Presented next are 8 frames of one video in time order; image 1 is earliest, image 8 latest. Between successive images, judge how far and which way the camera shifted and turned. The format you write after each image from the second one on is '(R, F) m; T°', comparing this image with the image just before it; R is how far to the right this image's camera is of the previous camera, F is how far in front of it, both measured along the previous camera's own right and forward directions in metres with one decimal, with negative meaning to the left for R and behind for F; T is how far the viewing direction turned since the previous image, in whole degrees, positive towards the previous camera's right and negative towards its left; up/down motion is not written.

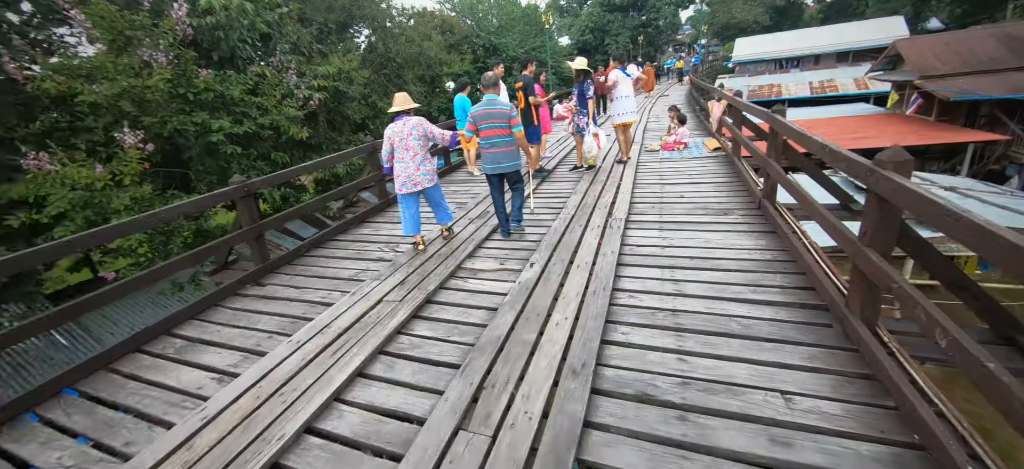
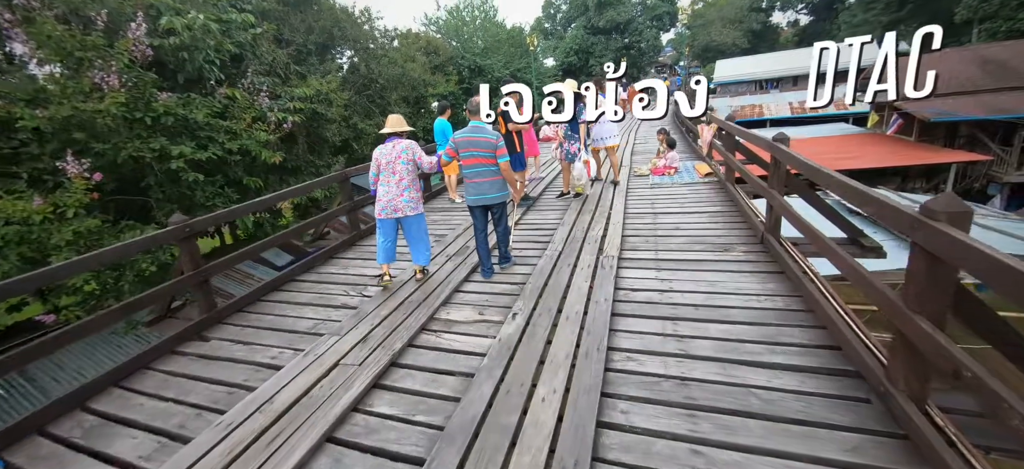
(+0.1, +0.3) m; +2°
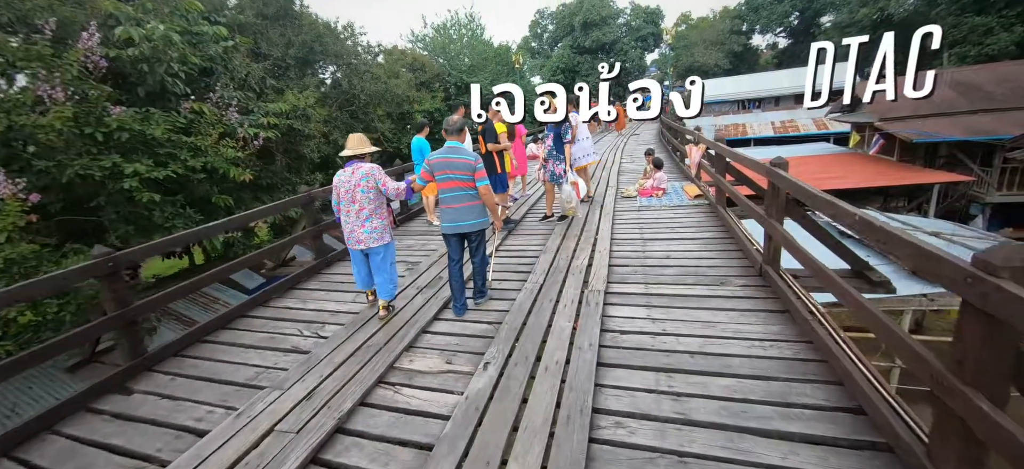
(+0.1, +0.3) m; +2°
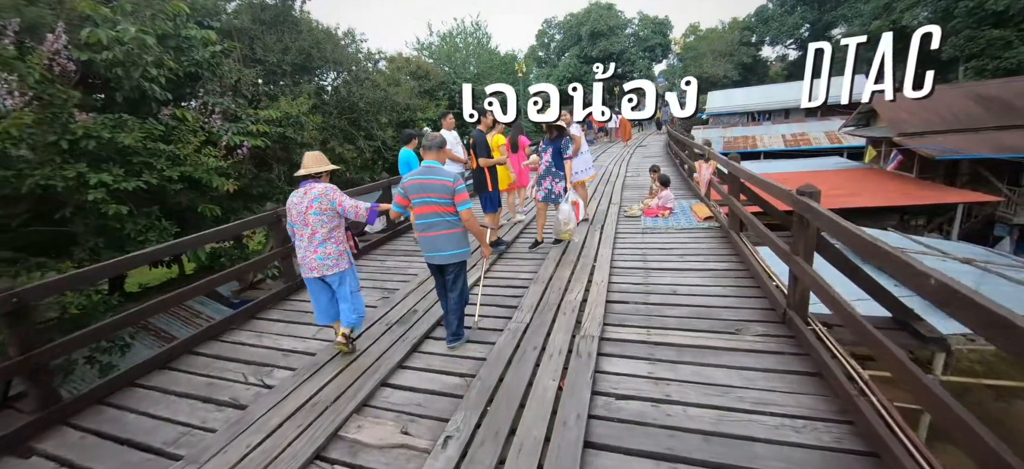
(+0.1, +0.3) m; -1°
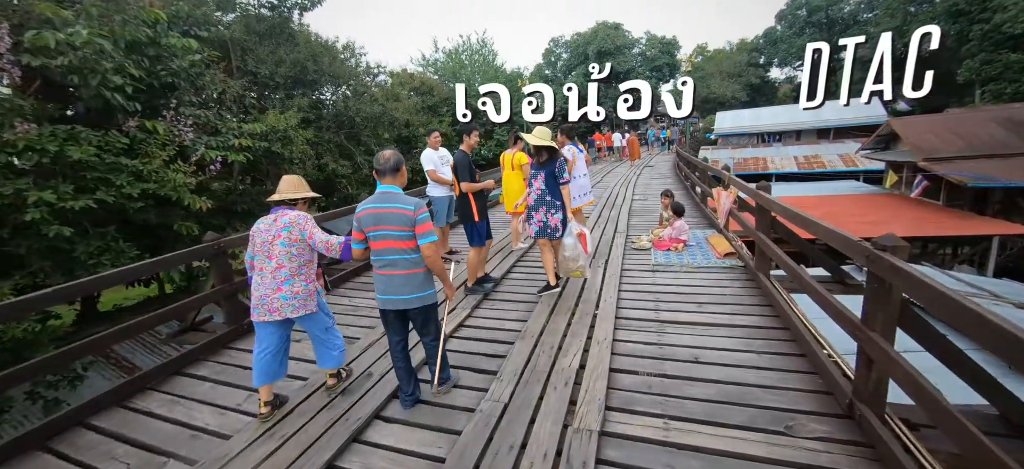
(+0.1, +0.5) m; -1°
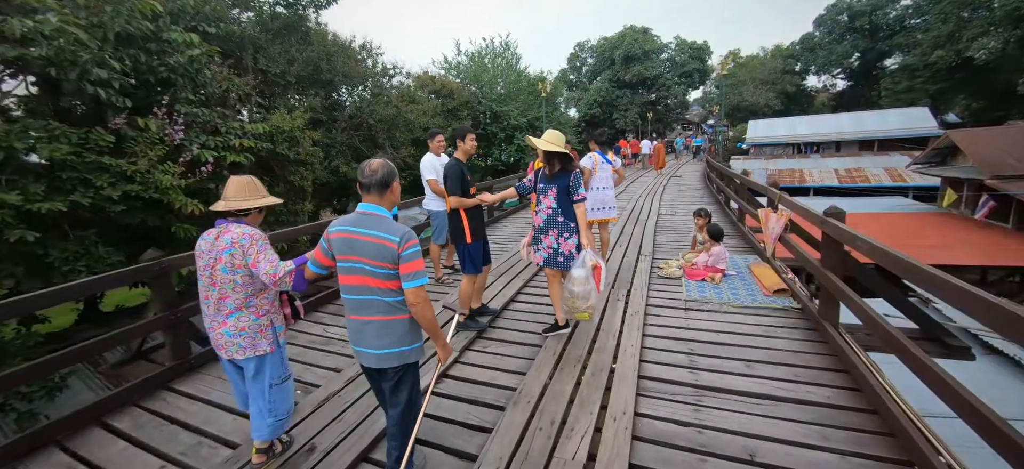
(+0.1, +0.5) m; -3°
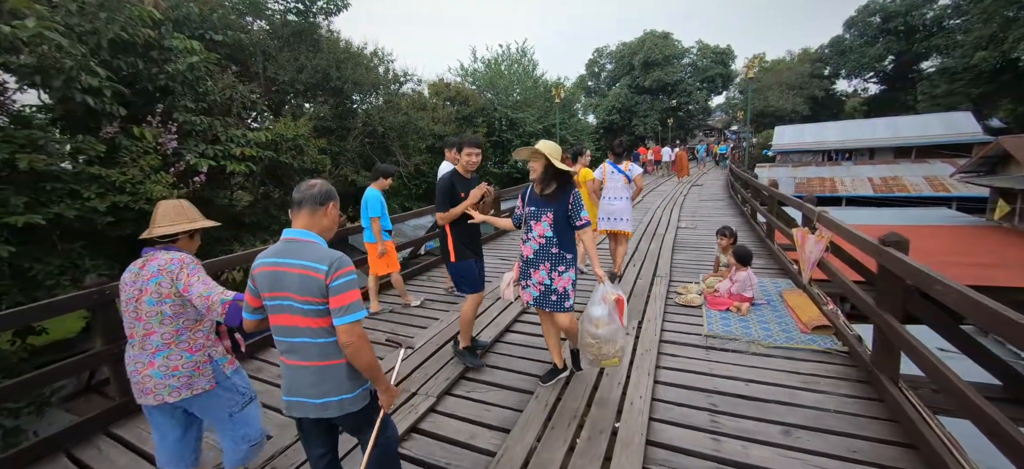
(+0.2, +0.3) m; -3°
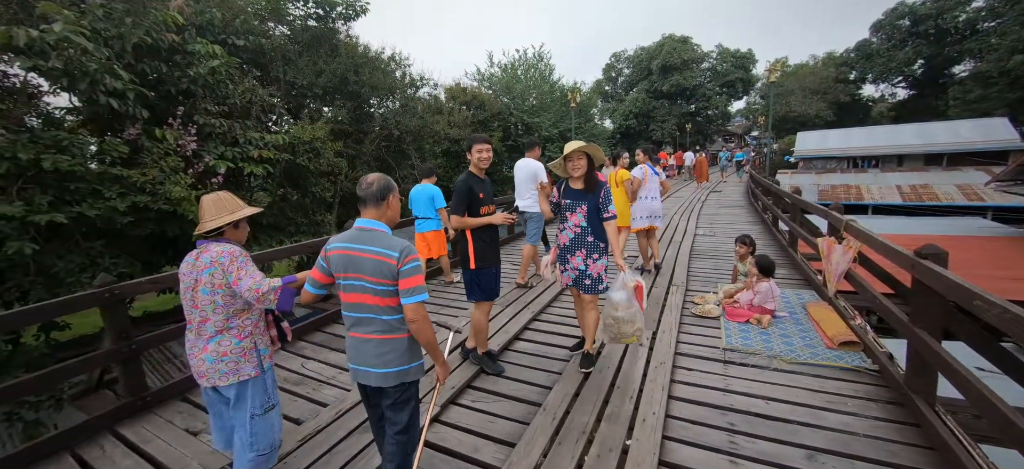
(0.0, +0.1) m; -2°
